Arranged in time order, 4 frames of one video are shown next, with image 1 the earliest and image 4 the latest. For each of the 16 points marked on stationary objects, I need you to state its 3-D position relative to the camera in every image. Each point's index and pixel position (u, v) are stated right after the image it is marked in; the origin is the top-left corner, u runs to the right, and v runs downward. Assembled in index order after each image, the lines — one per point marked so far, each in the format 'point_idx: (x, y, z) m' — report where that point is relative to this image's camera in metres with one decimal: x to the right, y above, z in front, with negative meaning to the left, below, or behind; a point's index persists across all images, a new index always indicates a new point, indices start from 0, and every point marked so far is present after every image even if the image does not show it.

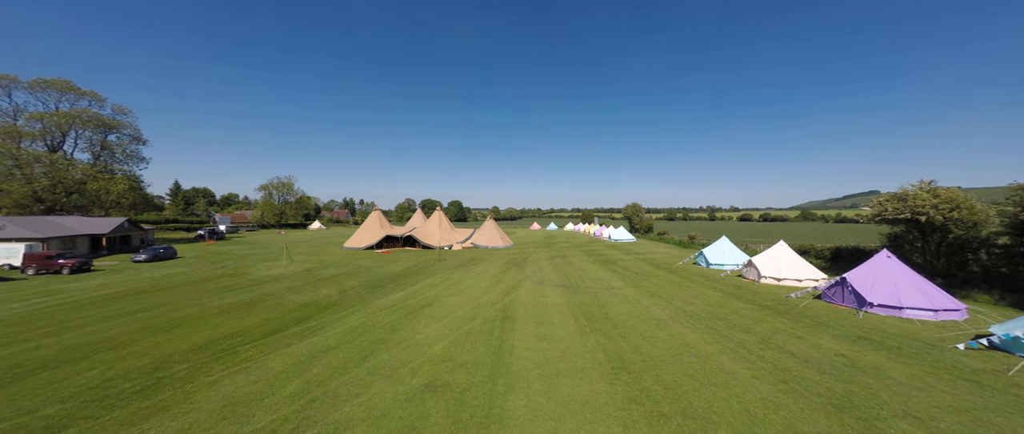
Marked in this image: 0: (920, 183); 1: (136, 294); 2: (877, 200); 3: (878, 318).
0: (+19.3, +1.6, +16.6) m
1: (-18.6, -3.8, +17.4) m
2: (+18.4, +0.9, +17.7) m
3: (+12.0, -3.3, +11.6) m
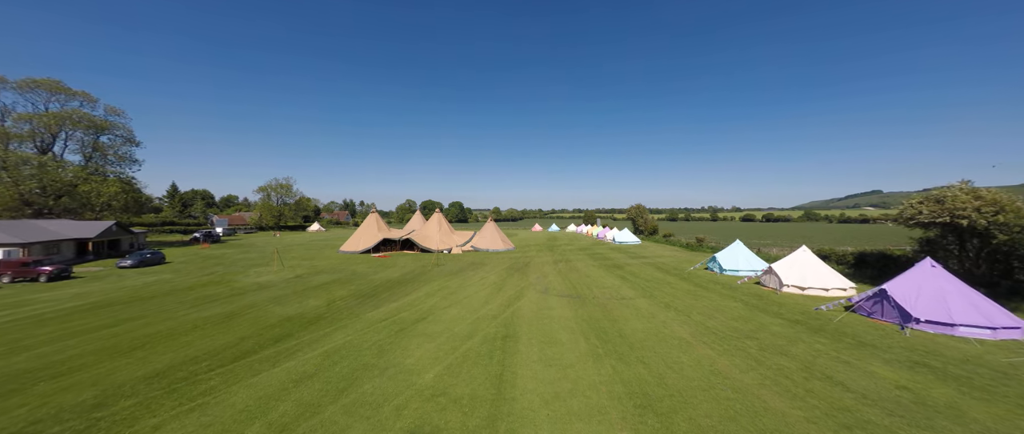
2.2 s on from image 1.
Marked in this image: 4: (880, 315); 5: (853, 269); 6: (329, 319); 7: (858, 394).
0: (+19.4, +1.5, +15.3) m
1: (-18.5, -4.0, +16.2) m
2: (+18.5, +0.8, +16.4) m
3: (+12.1, -3.5, +10.2) m
4: (+12.3, -3.3, +11.8) m
5: (+18.9, -2.9, +19.4) m
6: (-6.9, -3.8, +13.3) m
7: (+6.9, -3.5, +7.1) m
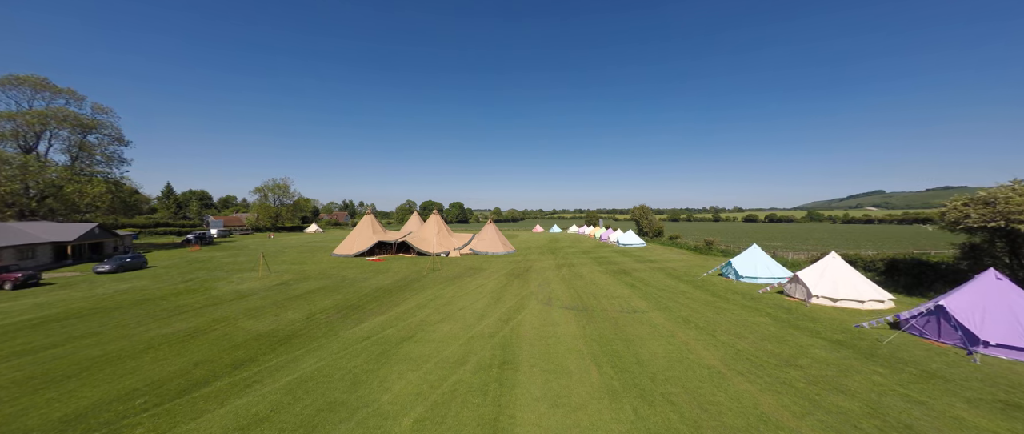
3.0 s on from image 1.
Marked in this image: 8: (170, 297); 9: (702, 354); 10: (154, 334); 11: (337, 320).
0: (+19.3, +1.3, +13.7) m
1: (-18.6, -4.2, +14.7) m
2: (+18.5, +0.6, +14.8) m
3: (+12.1, -3.6, +8.7) m
4: (+12.3, -3.4, +10.2) m
5: (+18.8, -3.0, +17.8) m
6: (-6.9, -4.0, +11.7) m
7: (+6.9, -3.7, +5.5) m
8: (-18.0, -4.2, +18.5) m
9: (+5.1, -3.7, +9.4) m
10: (-12.5, -4.1, +12.3) m
11: (-6.8, -4.0, +13.6) m
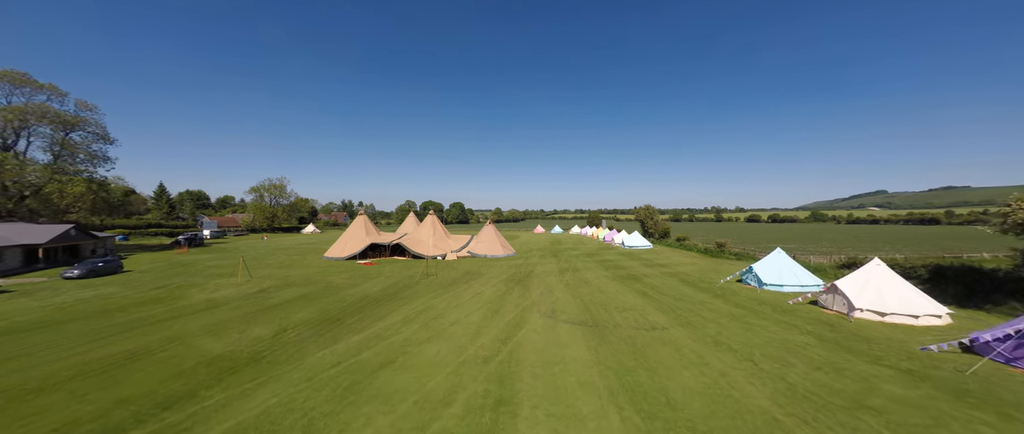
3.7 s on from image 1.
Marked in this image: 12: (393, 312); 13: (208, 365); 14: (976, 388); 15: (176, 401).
0: (+19.3, +1.3, +11.8) m
1: (-18.6, -4.3, +12.8) m
2: (+18.5, +0.6, +12.9) m
3: (+12.0, -3.7, +6.8) m
4: (+12.3, -3.5, +8.4) m
5: (+18.8, -3.1, +15.9) m
6: (-7.0, -4.1, +9.9) m
7: (+6.8, -3.7, +3.6) m
8: (-18.0, -4.2, +16.7) m
9: (+5.1, -3.7, +7.6) m
10: (-12.5, -4.1, +10.5) m
11: (-6.8, -4.0, +11.8) m
12: (-5.0, -4.0, +14.8) m
13: (-8.4, -4.1, +9.8) m
14: (+10.1, -3.7, +7.6) m
15: (-7.5, -4.0, +7.8) m
